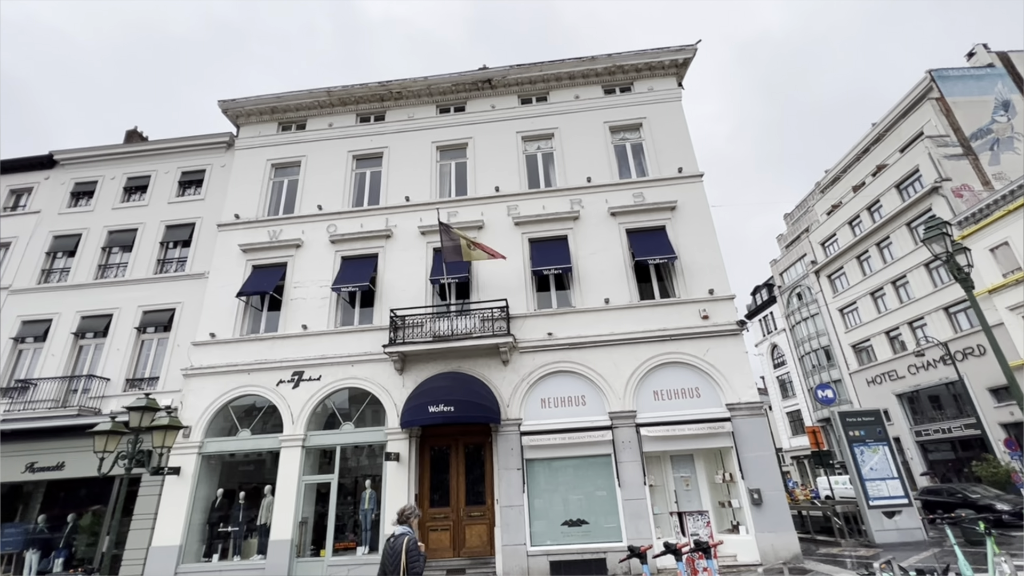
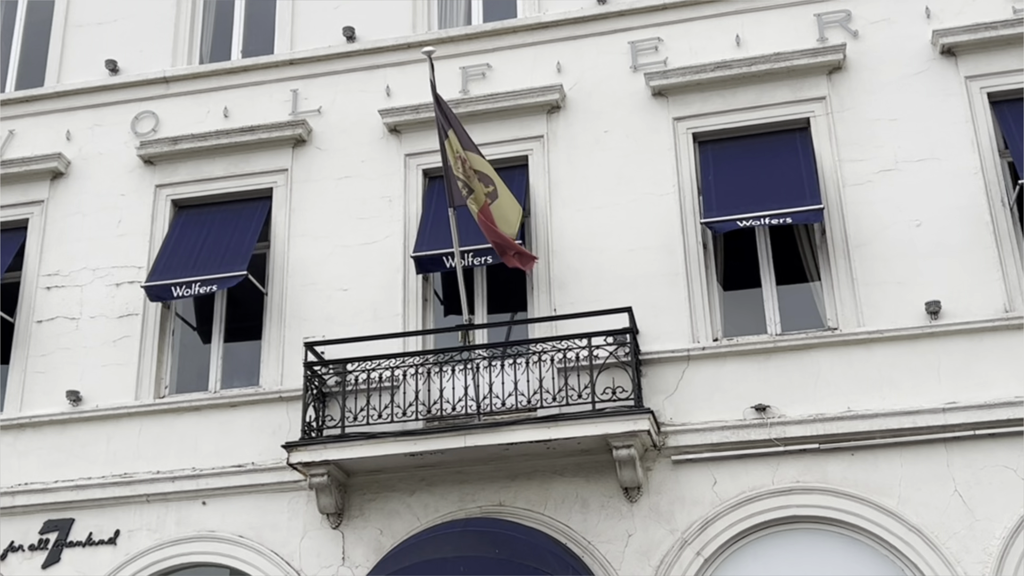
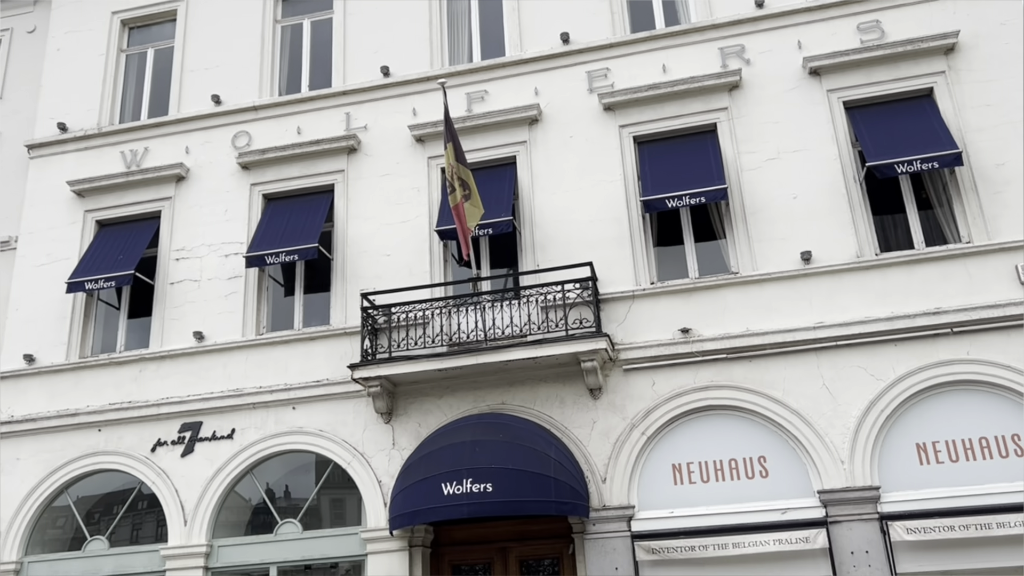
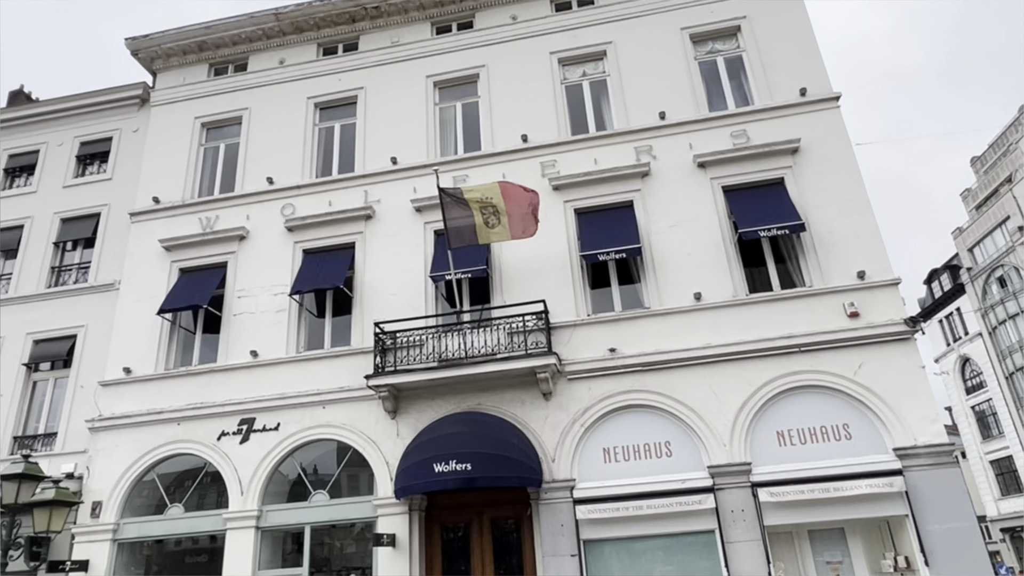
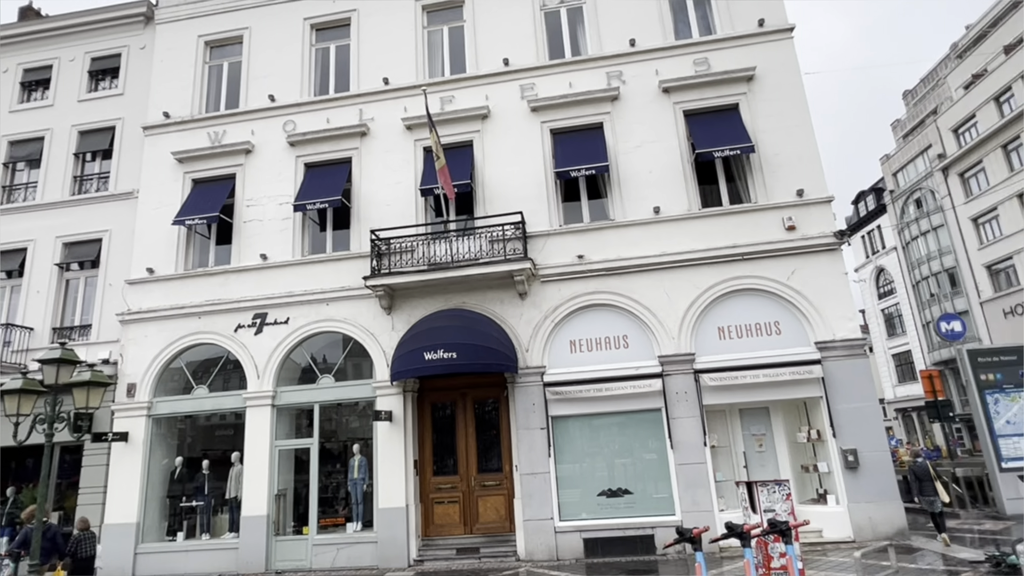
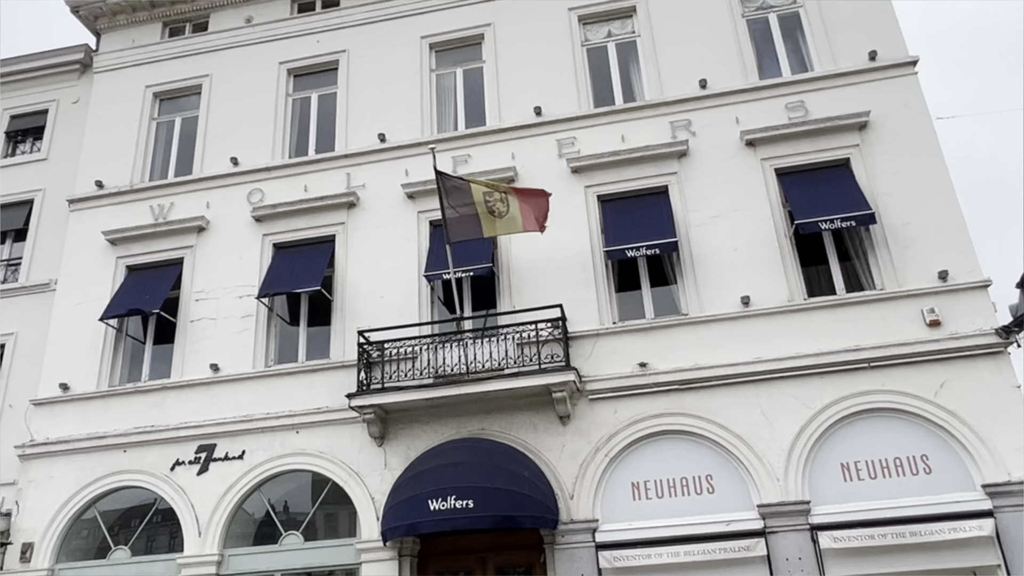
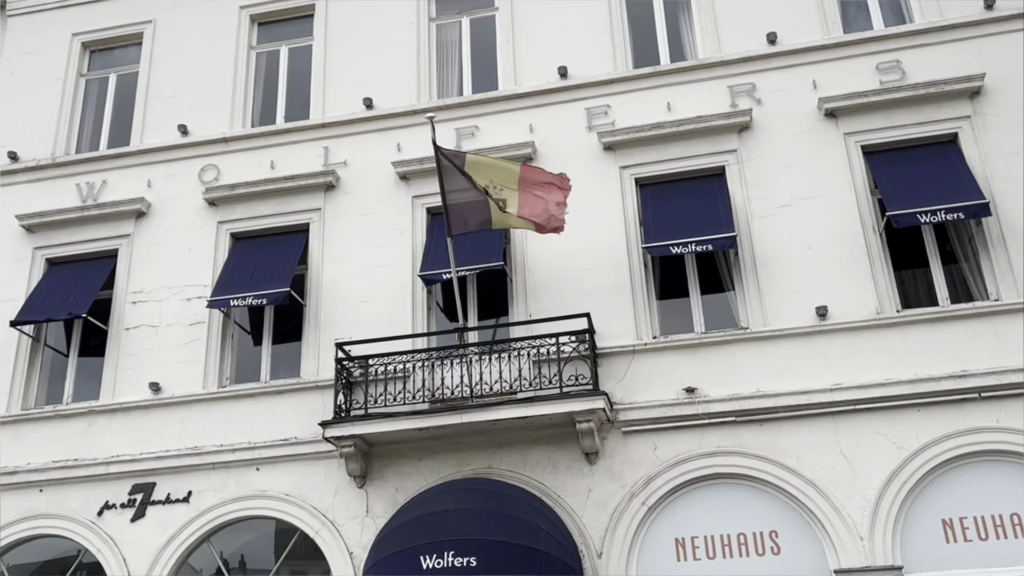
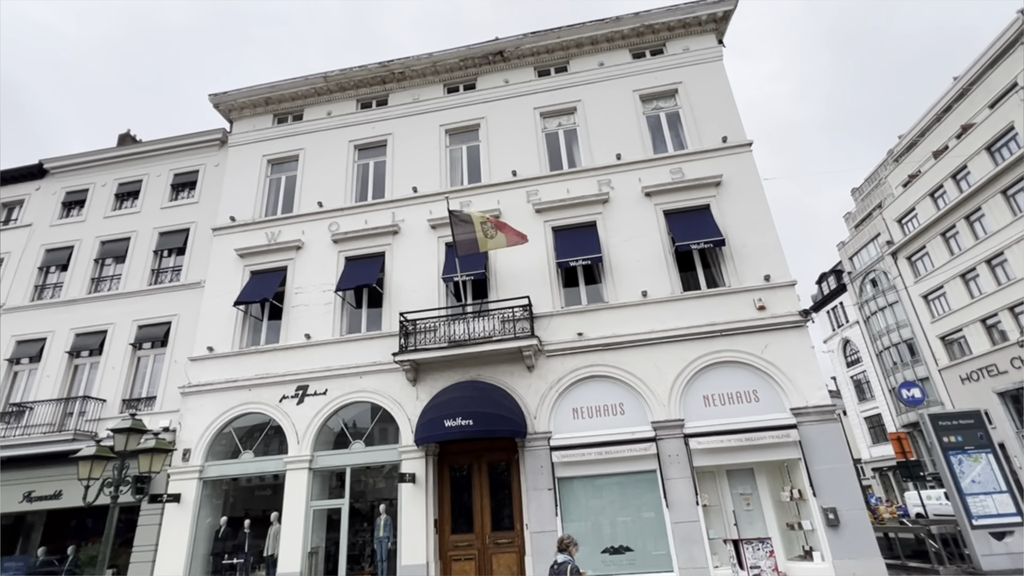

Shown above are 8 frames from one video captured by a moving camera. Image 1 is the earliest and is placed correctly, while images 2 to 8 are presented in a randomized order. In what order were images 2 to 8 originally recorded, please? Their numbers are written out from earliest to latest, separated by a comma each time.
8, 4, 6, 7, 2, 3, 5
